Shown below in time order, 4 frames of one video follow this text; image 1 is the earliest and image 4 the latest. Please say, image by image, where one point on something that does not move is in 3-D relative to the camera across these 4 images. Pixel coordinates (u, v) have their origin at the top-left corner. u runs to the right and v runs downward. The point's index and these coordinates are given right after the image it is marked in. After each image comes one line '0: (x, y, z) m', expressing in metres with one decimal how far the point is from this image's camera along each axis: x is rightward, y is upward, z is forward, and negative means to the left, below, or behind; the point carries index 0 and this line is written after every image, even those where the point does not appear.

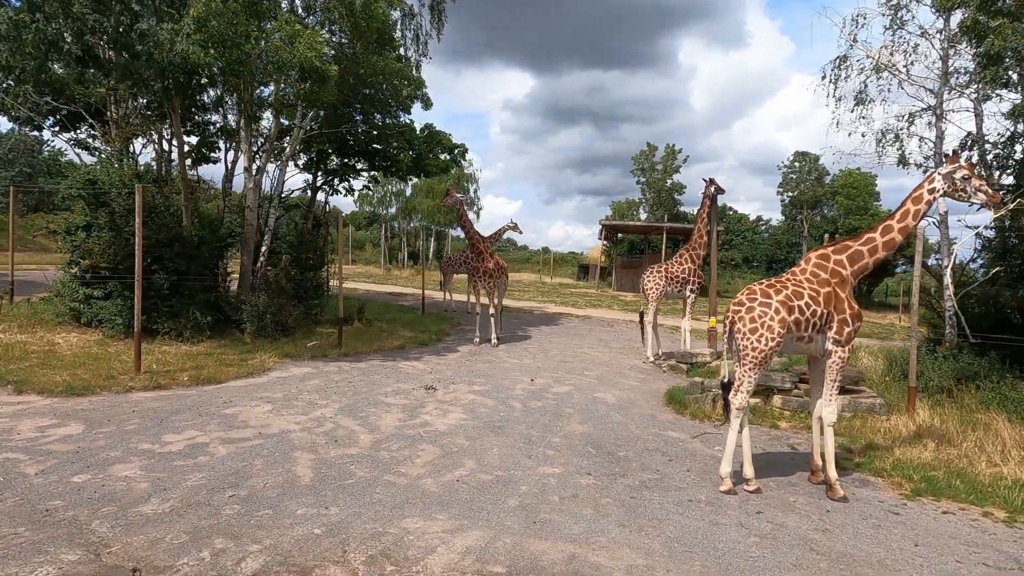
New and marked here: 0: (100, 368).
0: (-6.2, -1.2, +8.1) m
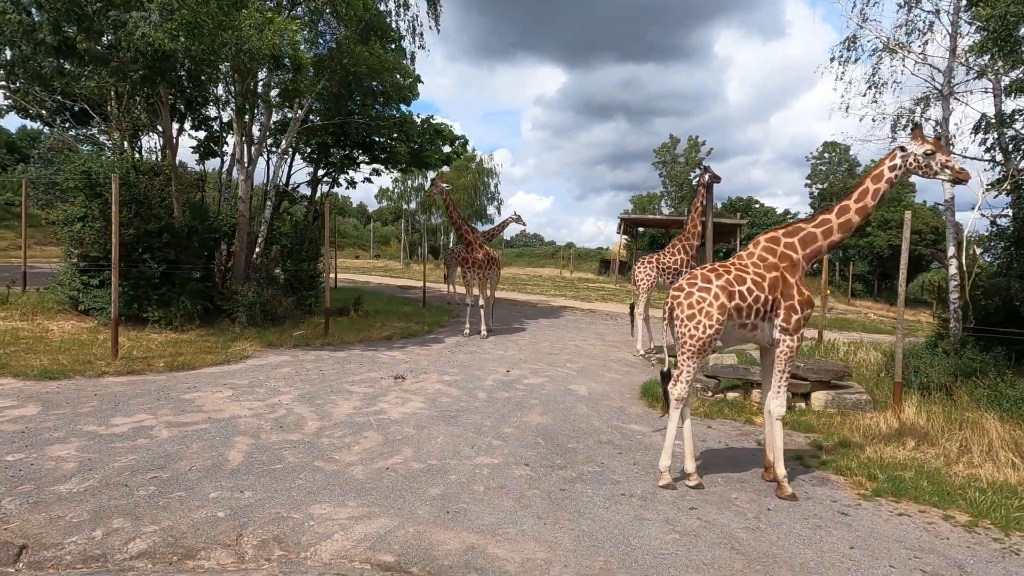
0: (-6.7, -1.0, +8.3) m
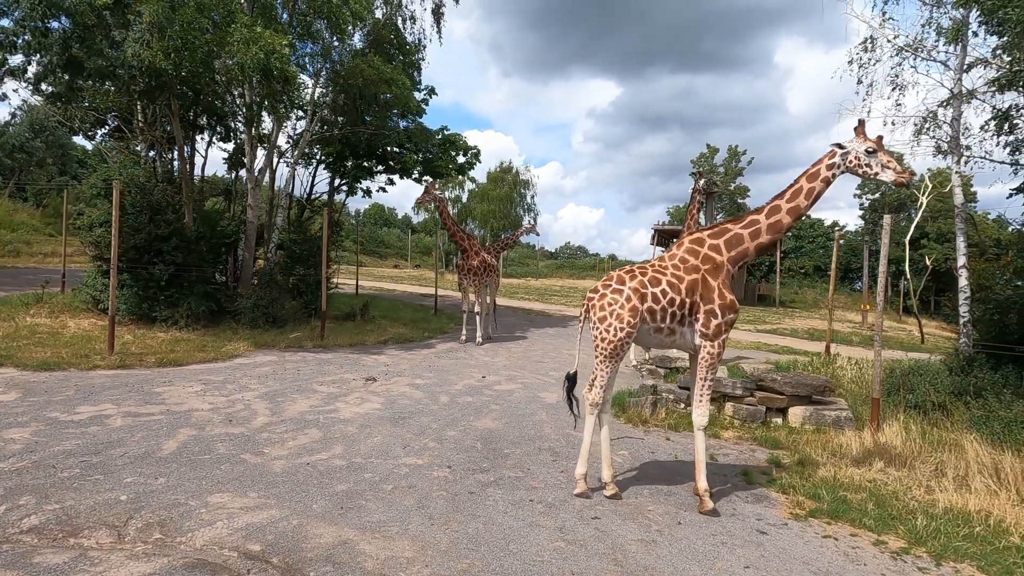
0: (-7.1, -1.0, +8.9) m
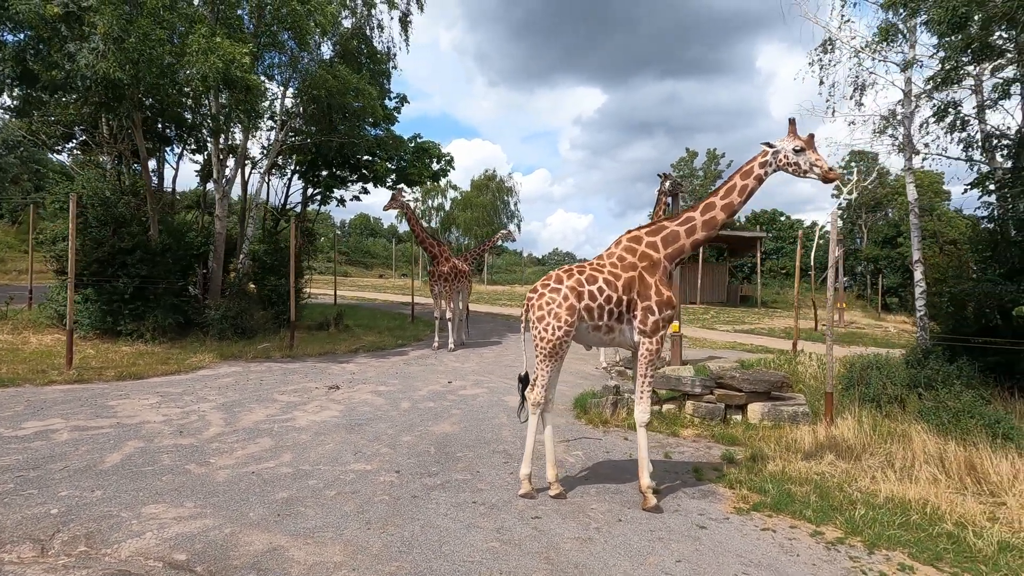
0: (-7.7, -1.2, +8.8) m
